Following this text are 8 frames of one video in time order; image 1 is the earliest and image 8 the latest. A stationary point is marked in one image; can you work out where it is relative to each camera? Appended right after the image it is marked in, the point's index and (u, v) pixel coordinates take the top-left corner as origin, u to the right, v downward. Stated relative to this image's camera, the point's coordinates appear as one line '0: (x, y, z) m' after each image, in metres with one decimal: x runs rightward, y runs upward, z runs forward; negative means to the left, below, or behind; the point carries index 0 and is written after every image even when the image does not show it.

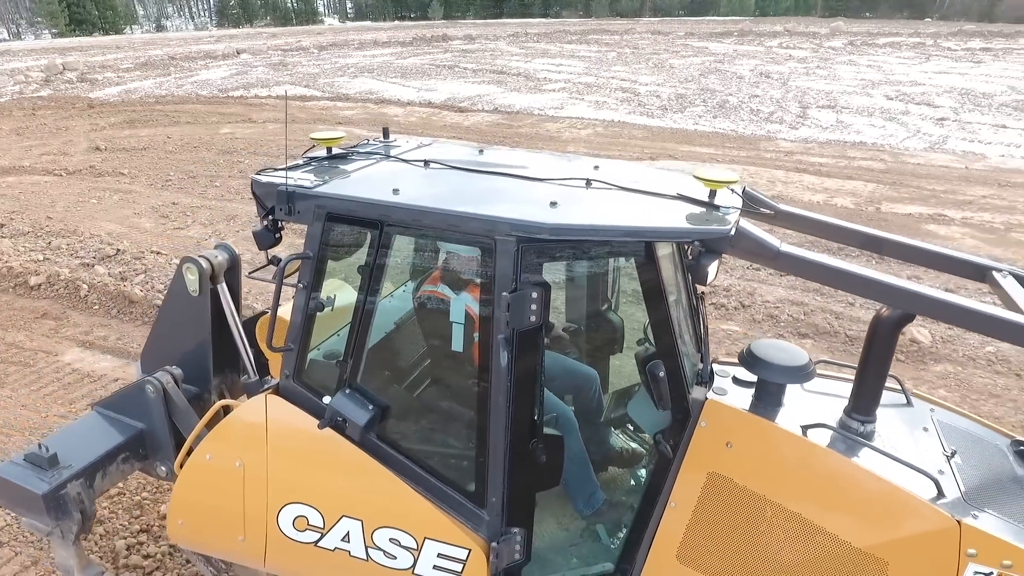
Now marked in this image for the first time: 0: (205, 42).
0: (-9.2, +7.1, +19.2) m
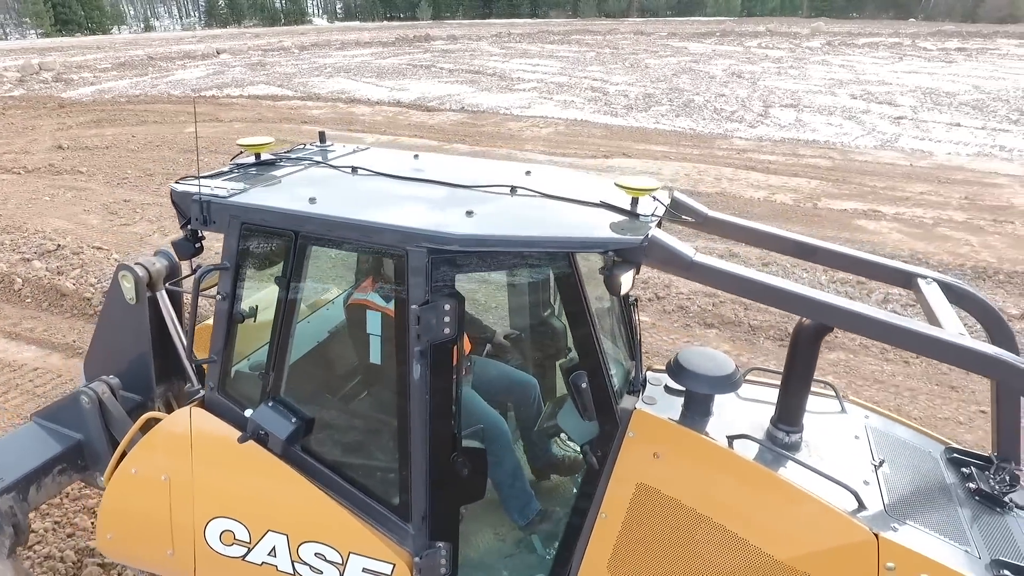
0: (-9.6, +7.1, +19.2) m
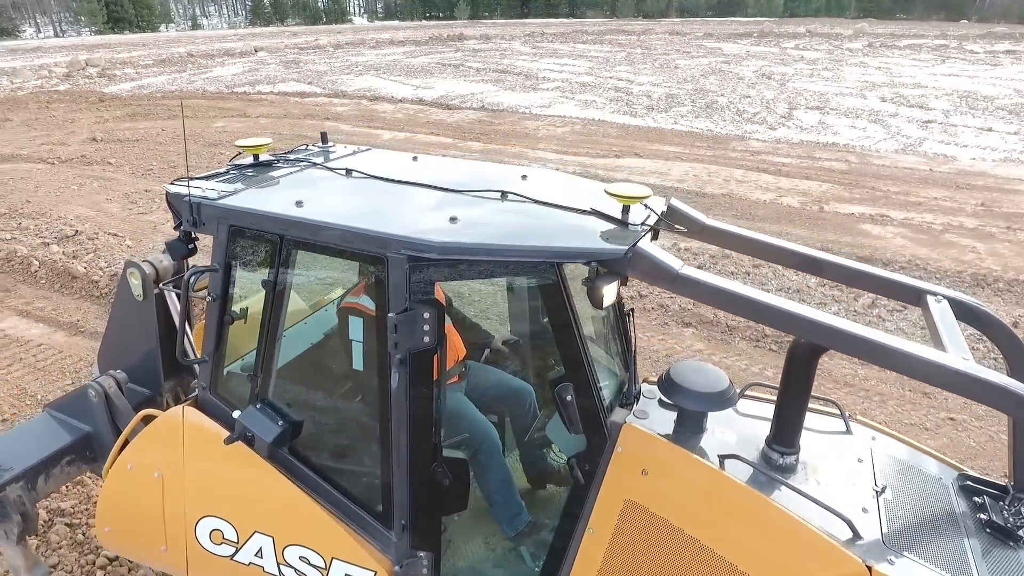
0: (-8.5, +7.4, +19.8) m
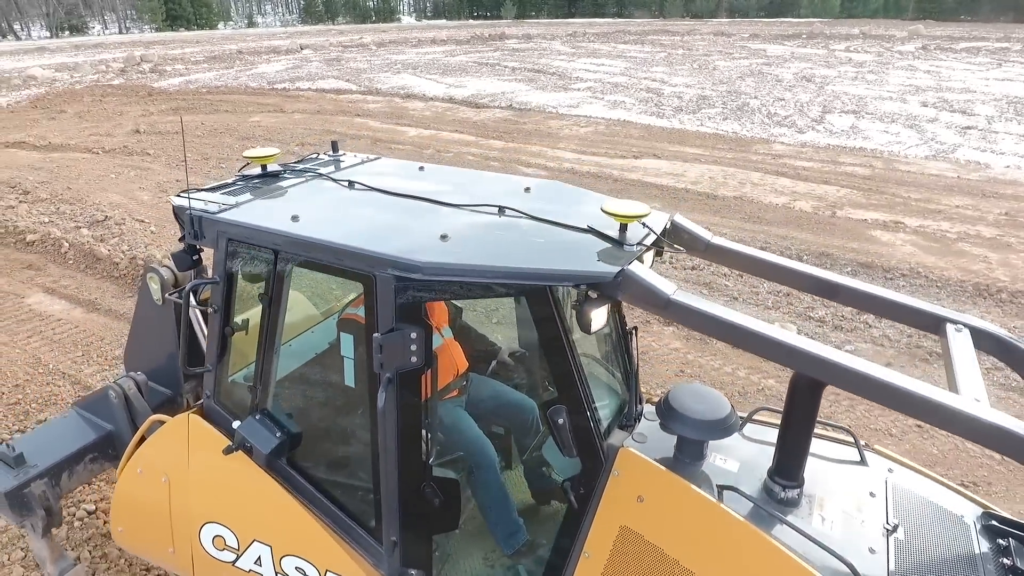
0: (-7.2, +7.7, +20.3) m
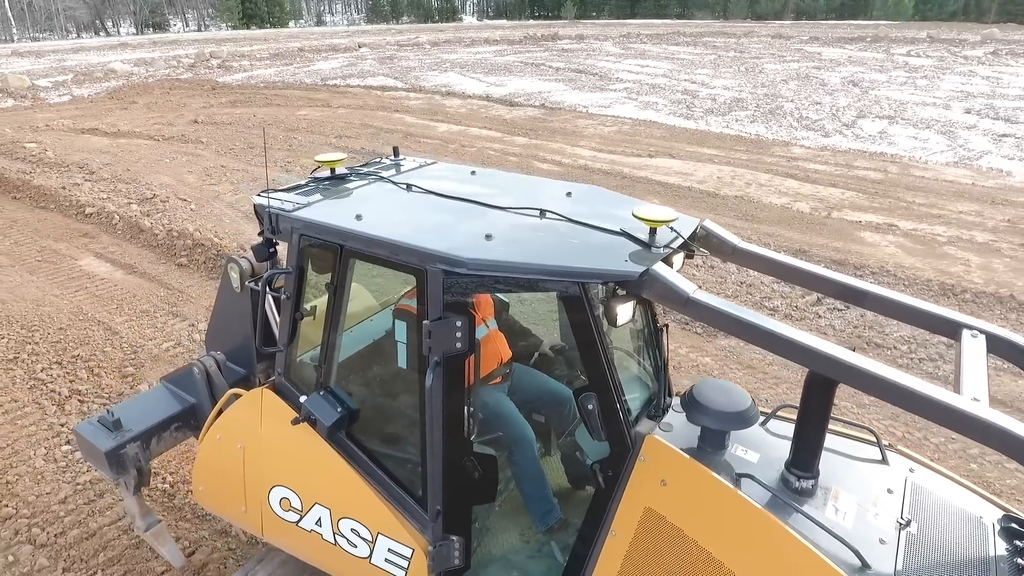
0: (-5.4, +8.0, +21.2) m
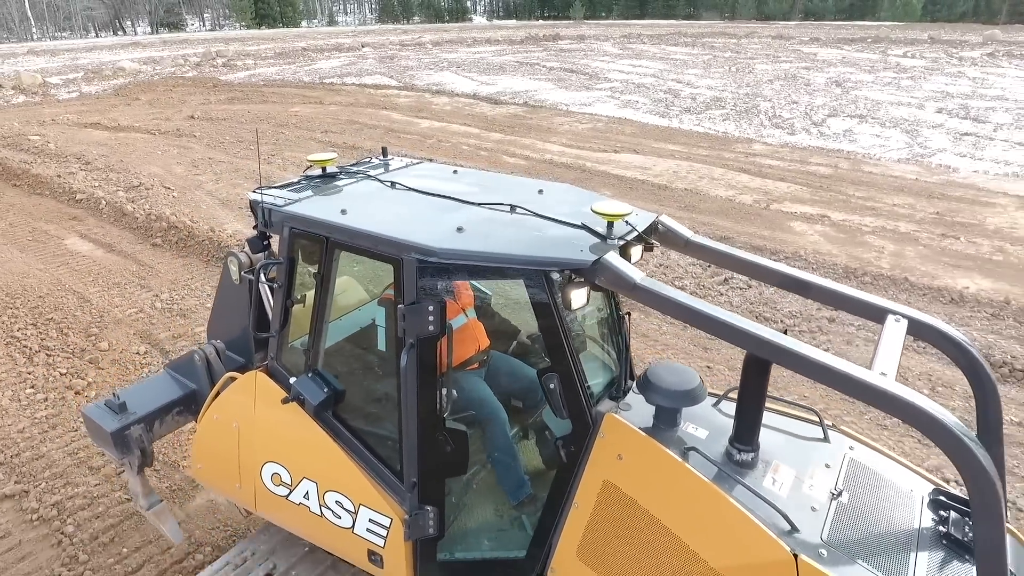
0: (-5.2, +8.2, +21.6) m
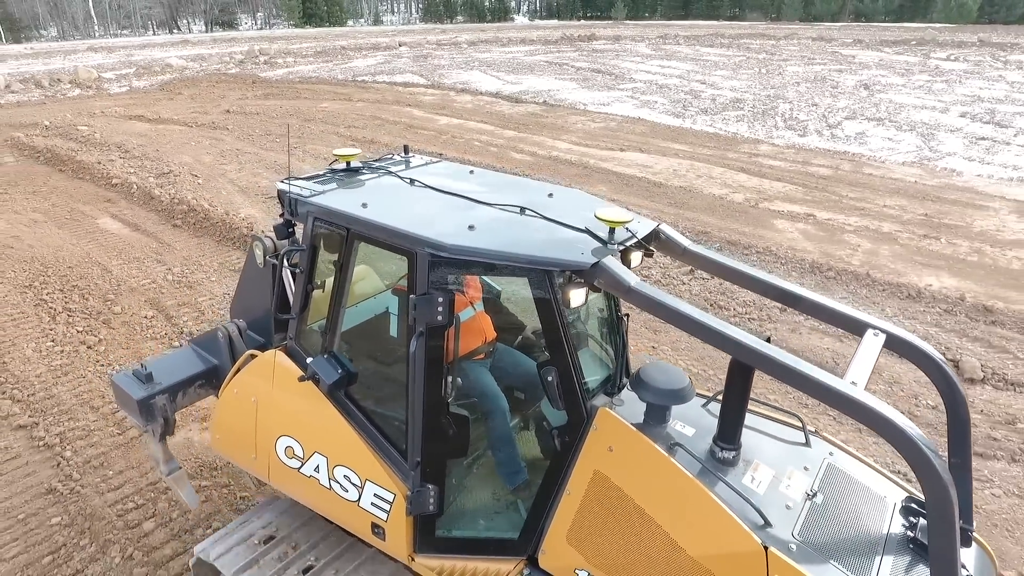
0: (-3.8, +8.4, +22.1) m
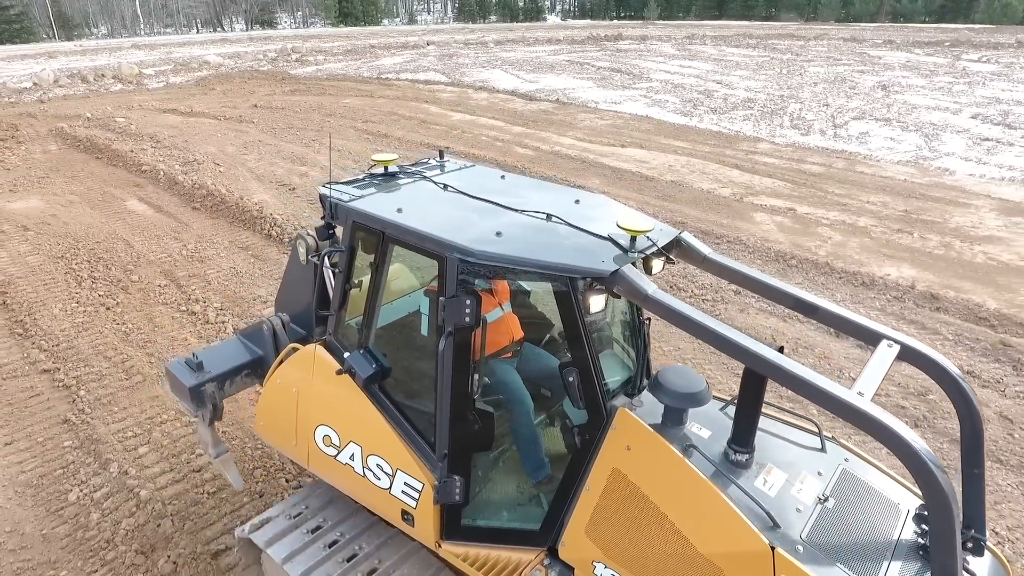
0: (-2.8, +8.6, +22.5) m
